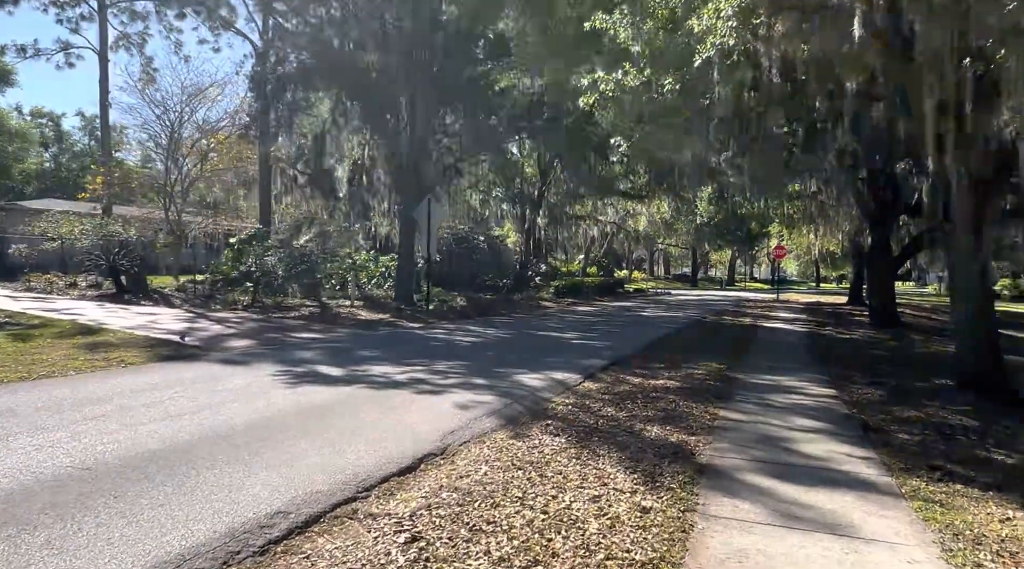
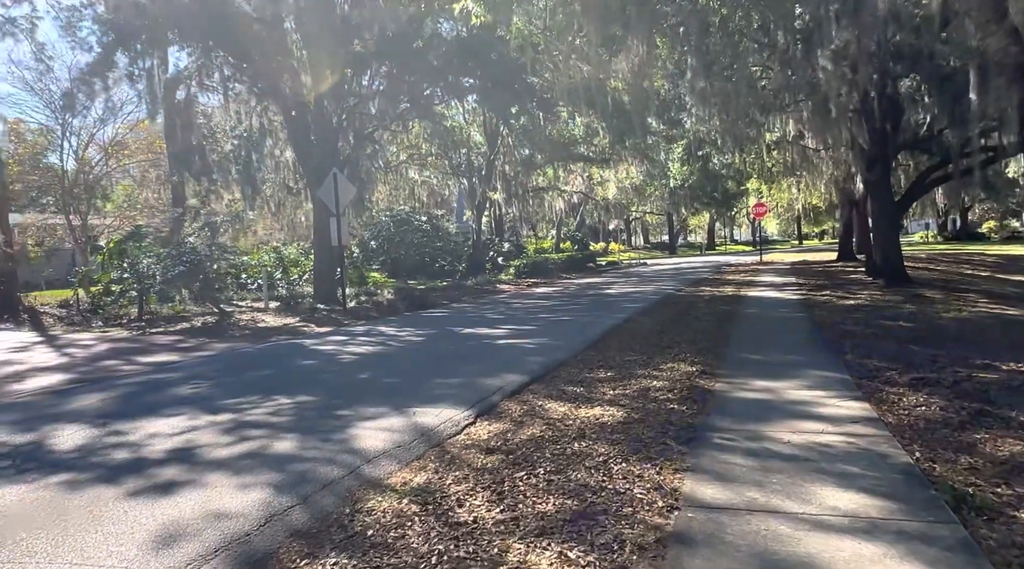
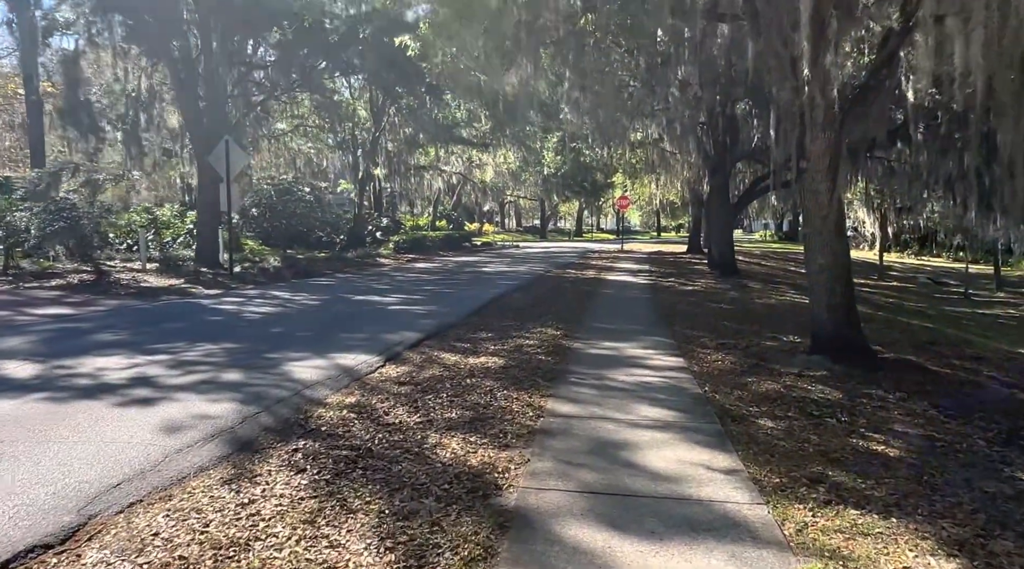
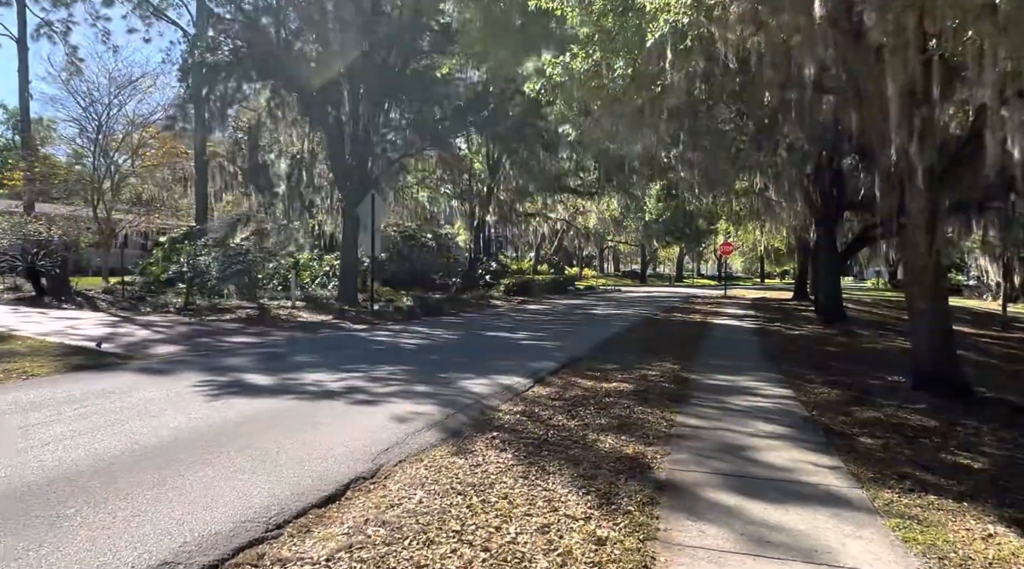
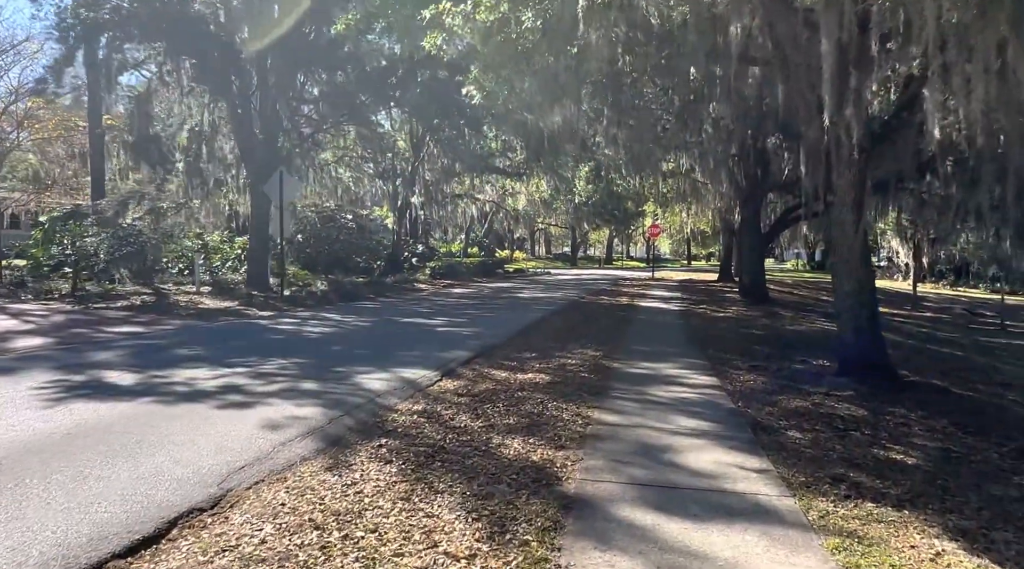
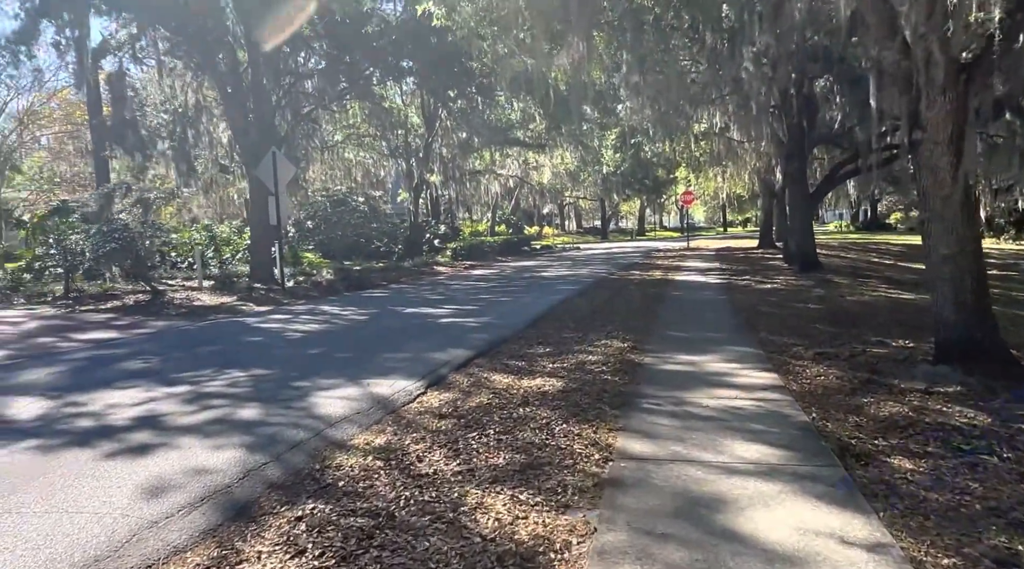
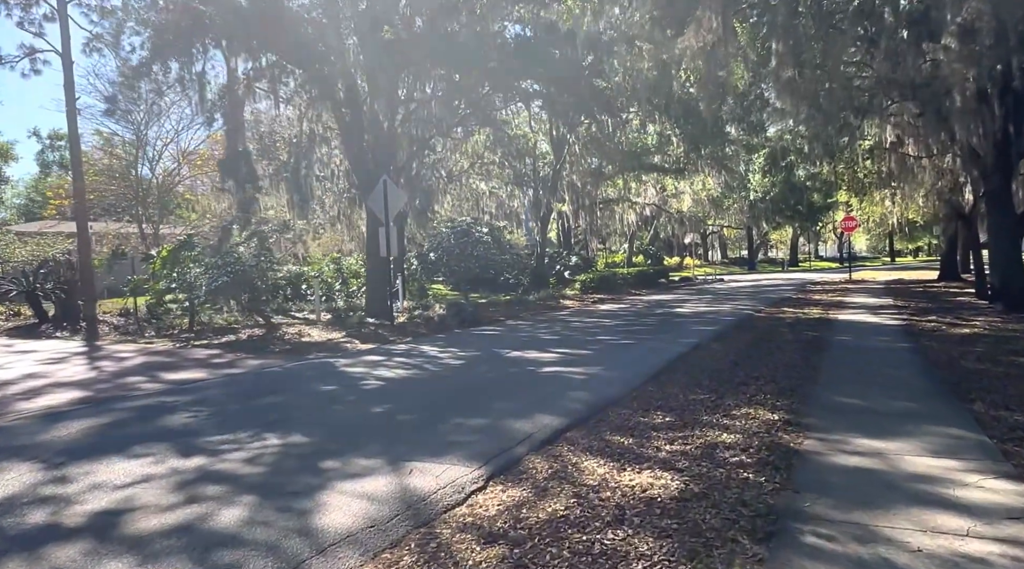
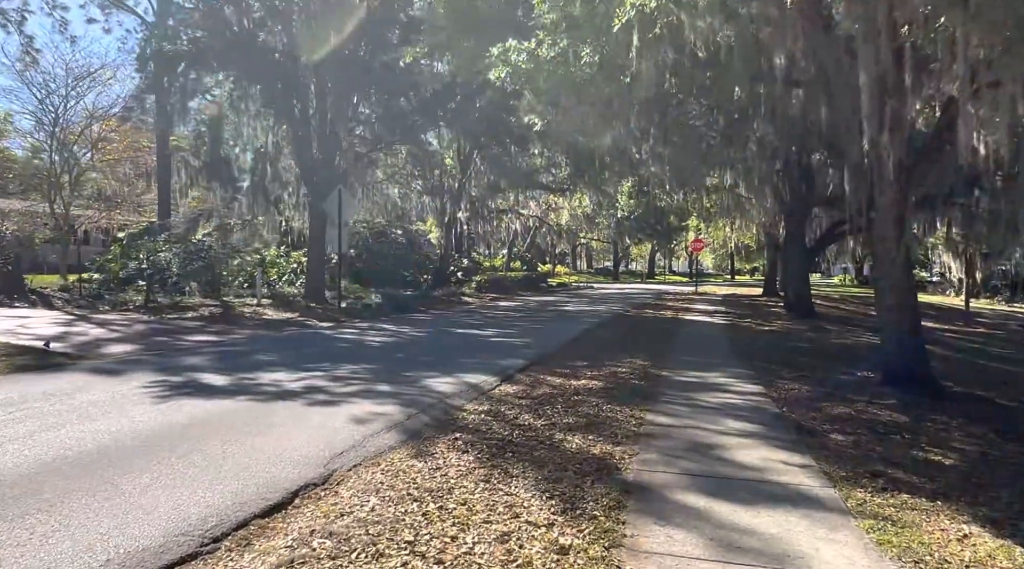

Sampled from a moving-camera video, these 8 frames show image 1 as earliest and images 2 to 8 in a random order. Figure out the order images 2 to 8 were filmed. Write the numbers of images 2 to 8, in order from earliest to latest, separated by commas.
4, 8, 5, 3, 6, 2, 7
